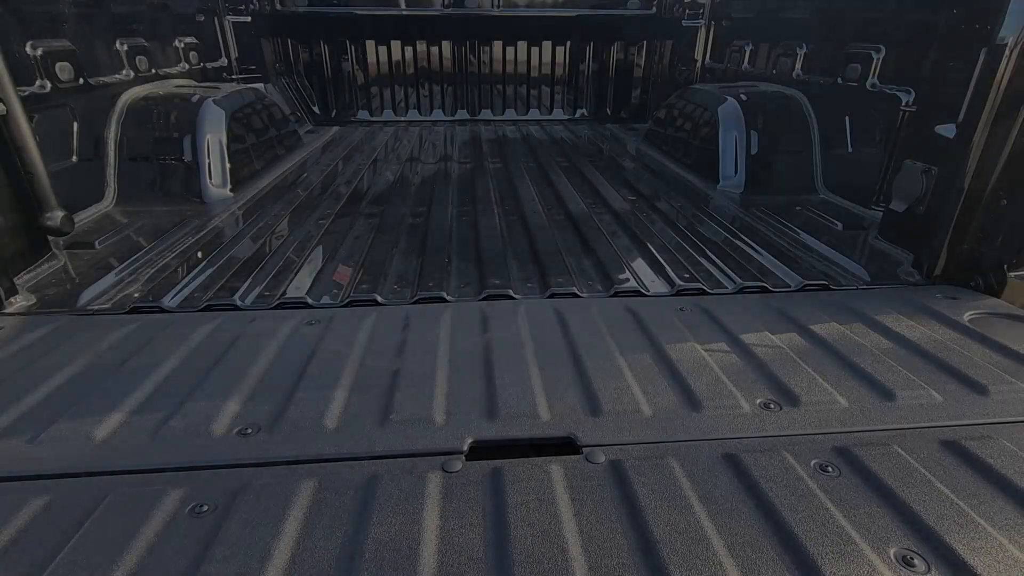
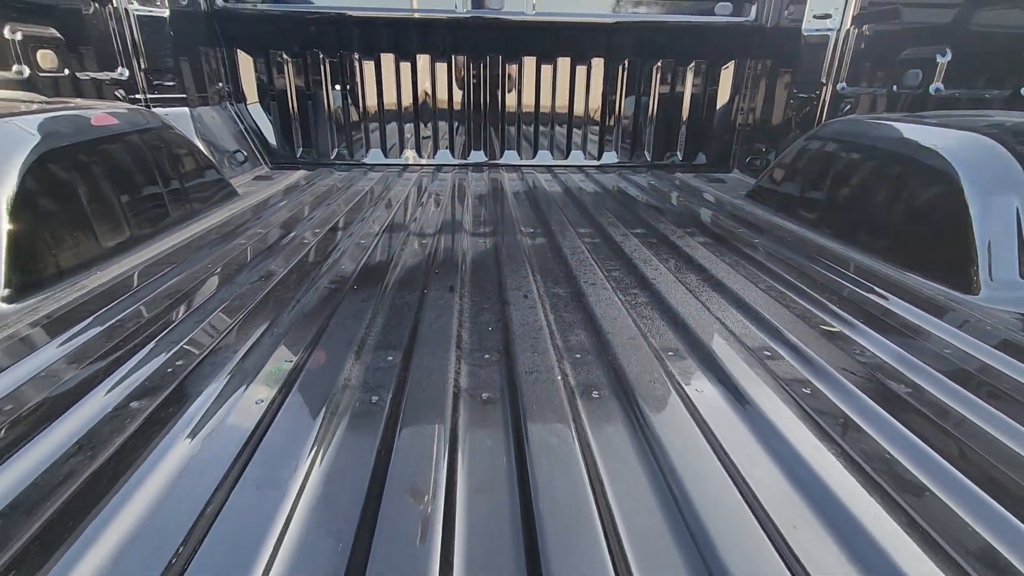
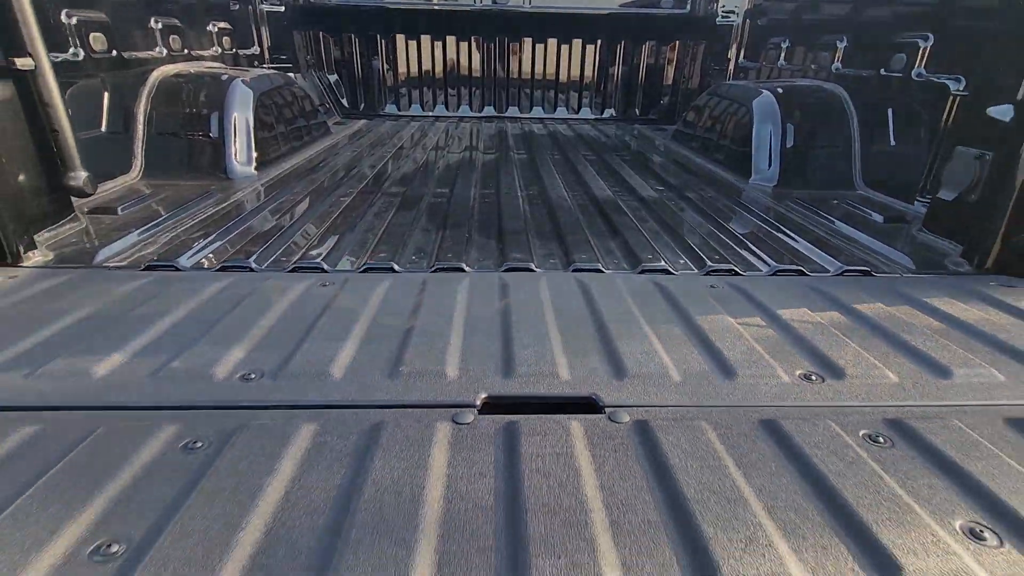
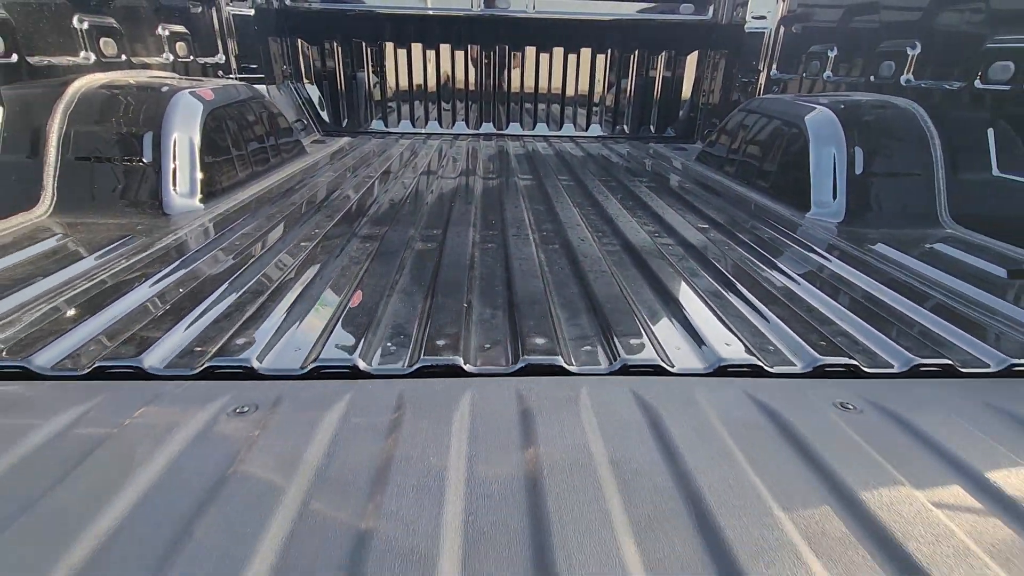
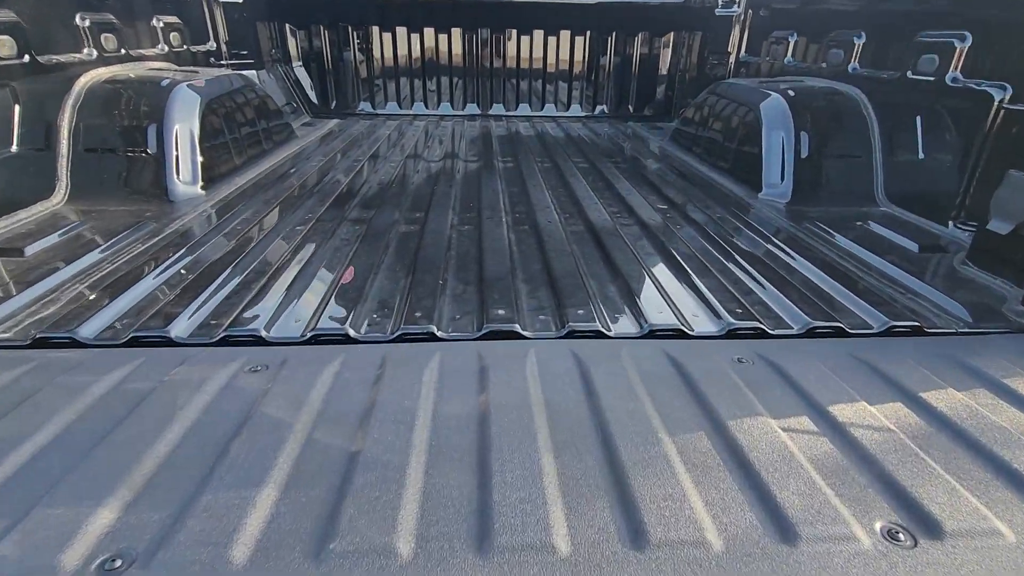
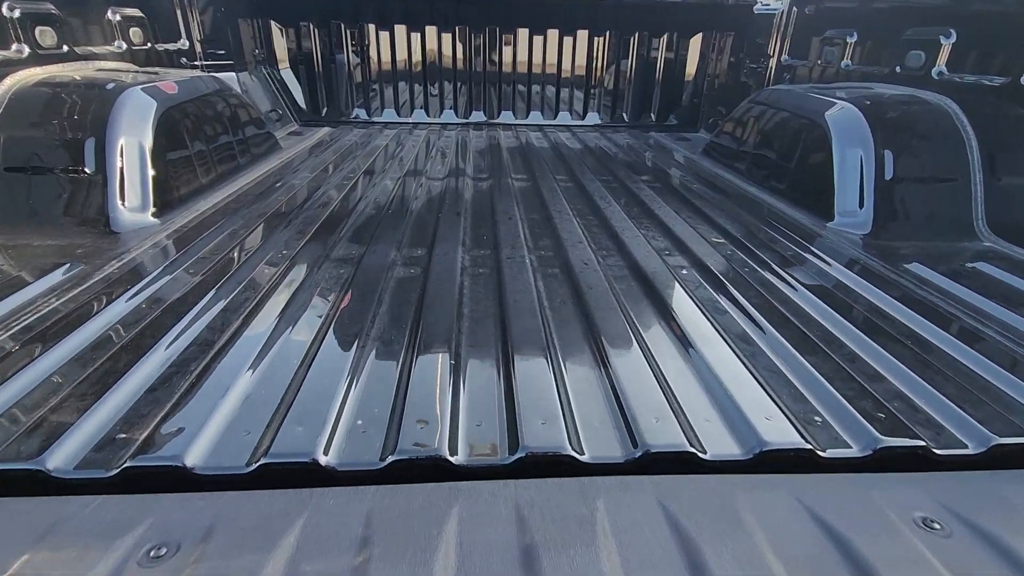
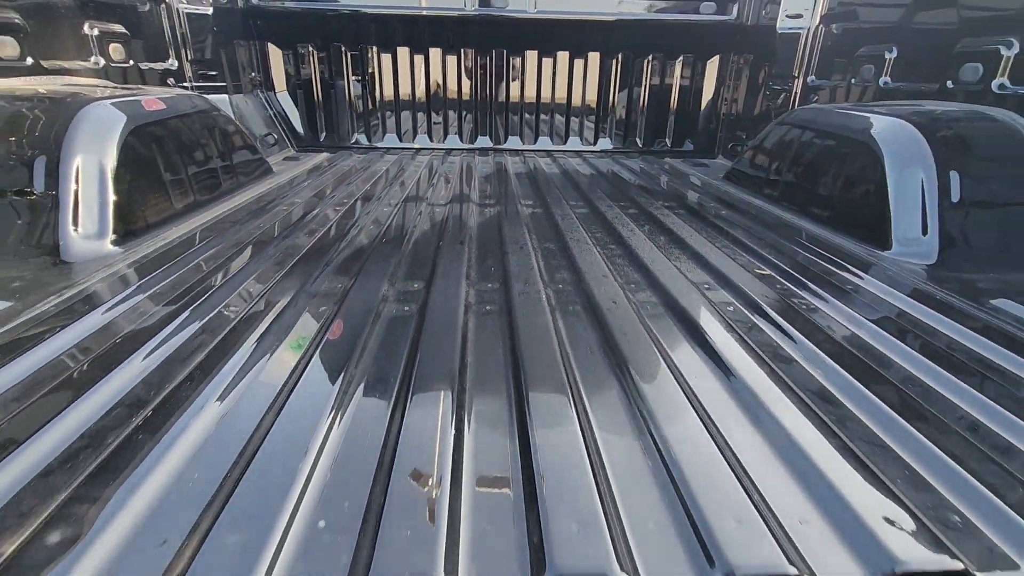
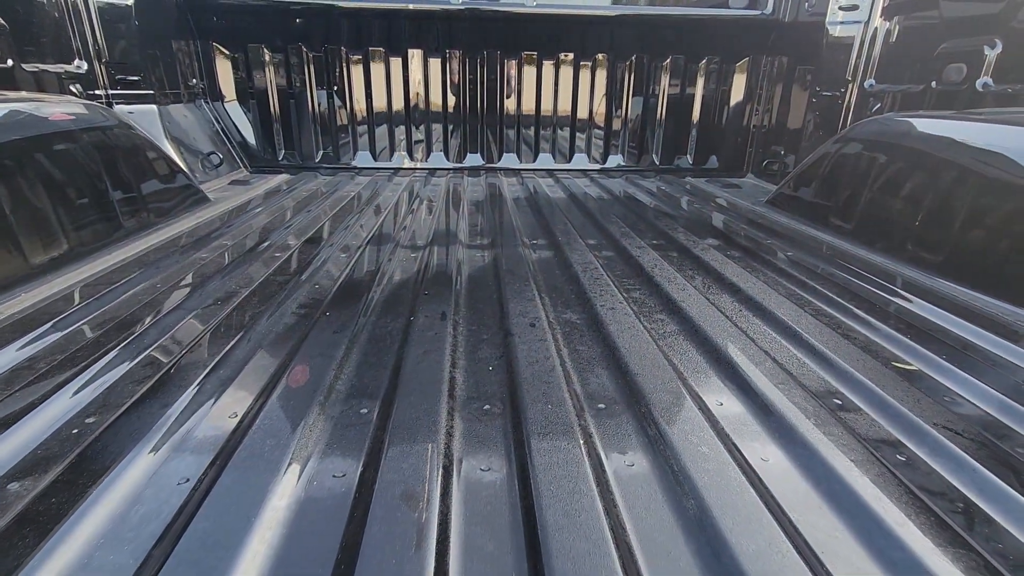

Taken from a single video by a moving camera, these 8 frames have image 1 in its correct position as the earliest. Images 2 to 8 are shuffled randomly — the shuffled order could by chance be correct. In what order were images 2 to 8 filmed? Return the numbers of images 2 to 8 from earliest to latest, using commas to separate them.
5, 6, 8, 2, 7, 4, 3
